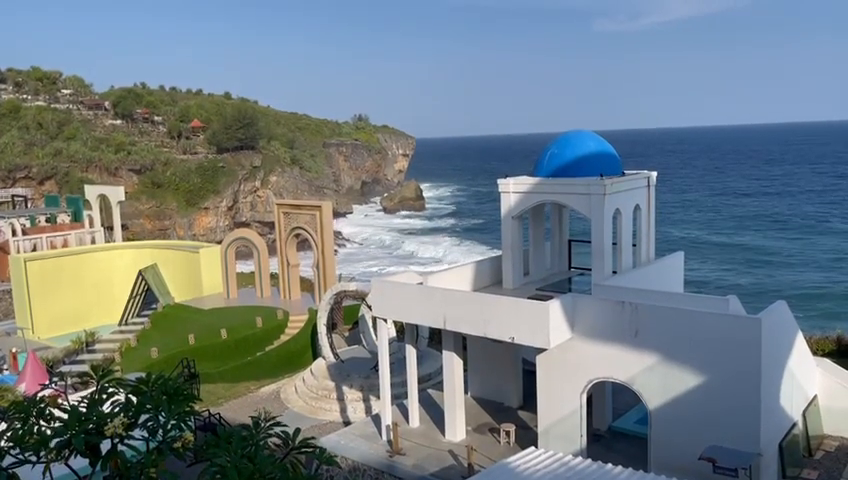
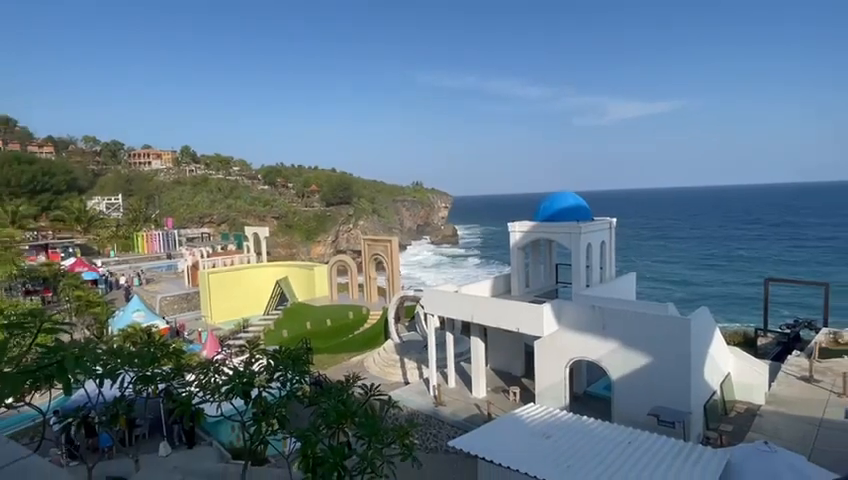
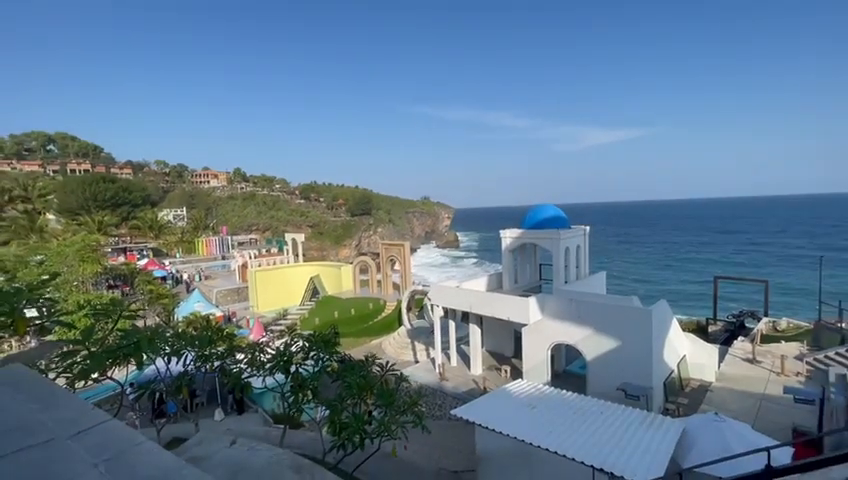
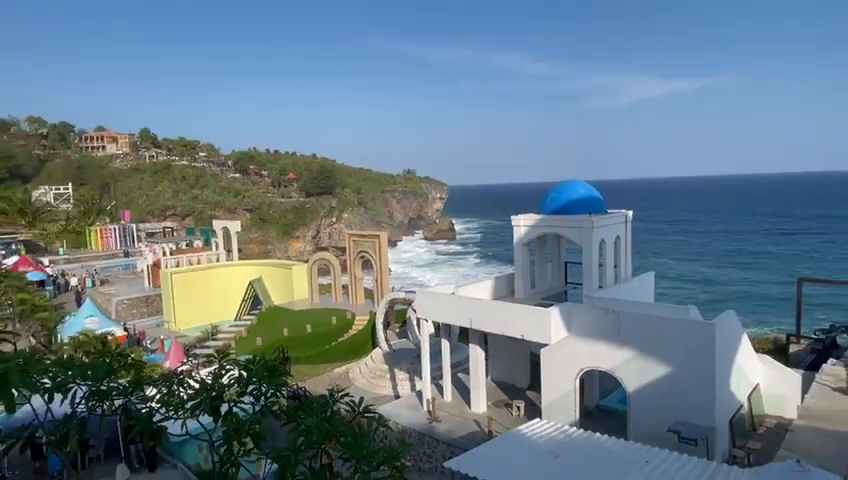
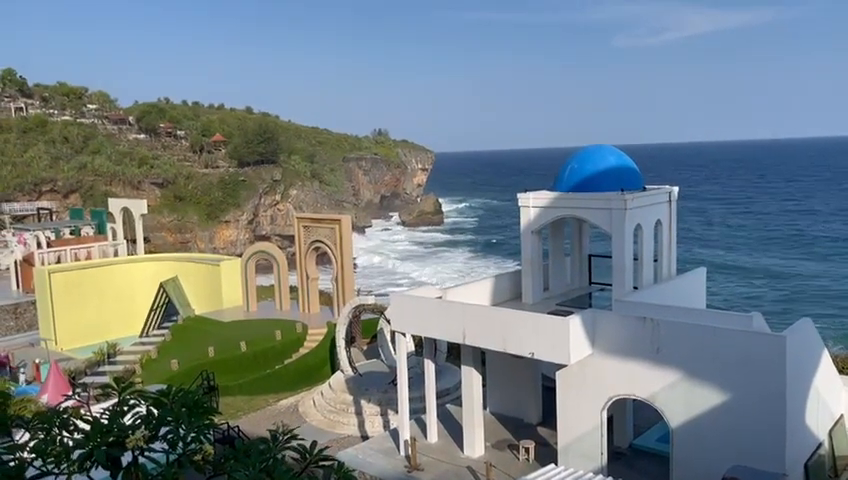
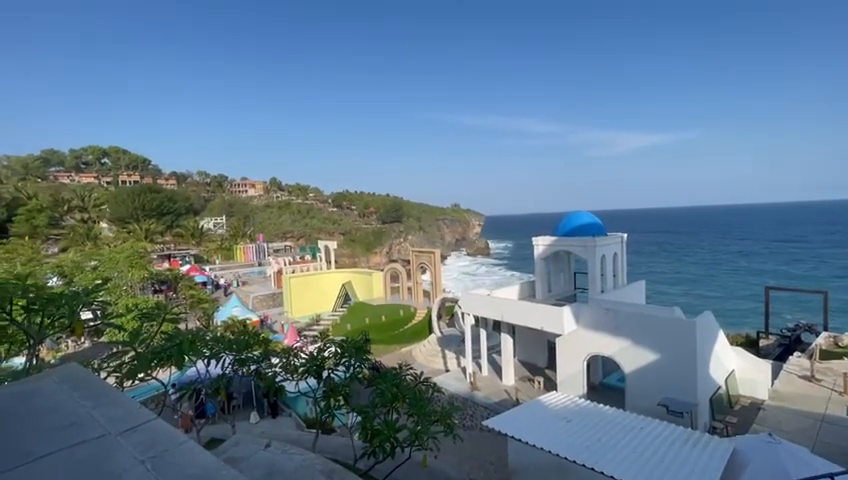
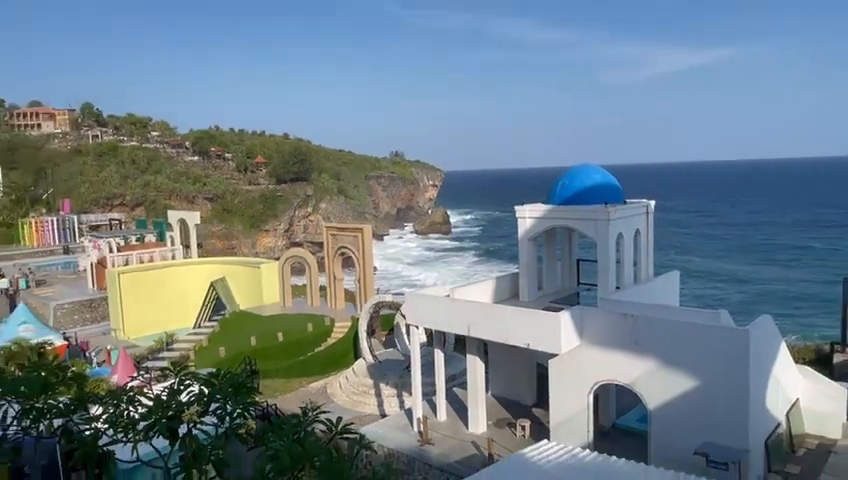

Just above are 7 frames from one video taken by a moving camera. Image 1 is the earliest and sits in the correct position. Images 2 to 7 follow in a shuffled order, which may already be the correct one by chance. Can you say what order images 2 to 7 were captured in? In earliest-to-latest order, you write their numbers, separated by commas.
5, 7, 4, 2, 3, 6
